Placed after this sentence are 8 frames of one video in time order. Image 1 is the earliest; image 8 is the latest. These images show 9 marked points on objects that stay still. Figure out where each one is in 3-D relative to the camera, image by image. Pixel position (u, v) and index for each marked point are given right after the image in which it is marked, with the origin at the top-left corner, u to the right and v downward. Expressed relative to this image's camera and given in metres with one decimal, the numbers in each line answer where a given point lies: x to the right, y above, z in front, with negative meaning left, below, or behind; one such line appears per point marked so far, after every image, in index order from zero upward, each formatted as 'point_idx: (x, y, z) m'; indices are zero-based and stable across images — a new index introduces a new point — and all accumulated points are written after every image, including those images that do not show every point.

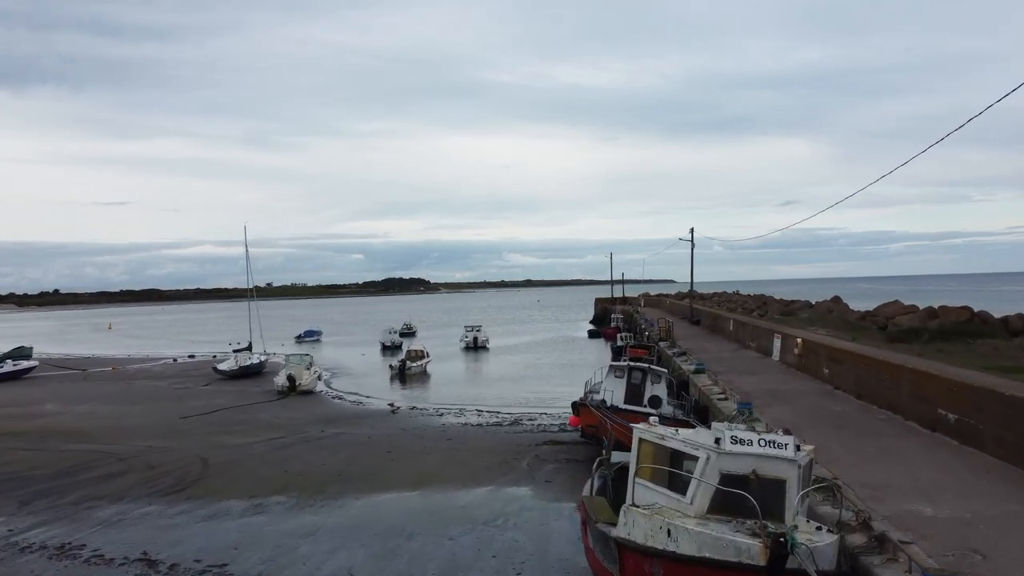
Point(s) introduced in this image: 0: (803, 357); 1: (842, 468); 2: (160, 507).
0: (+8.2, -2.0, +19.1) m
1: (+4.7, -2.6, +9.6) m
2: (-7.2, -4.5, +13.9) m
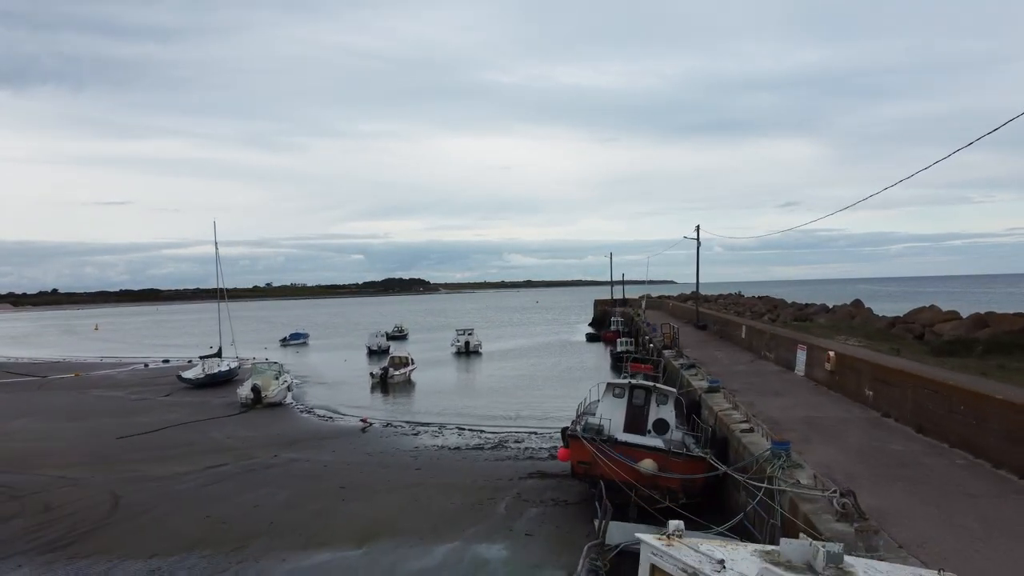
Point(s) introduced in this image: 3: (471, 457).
0: (+7.7, -2.1, +16.1) m
1: (+4.2, -2.6, +6.6) m
2: (-7.7, -4.6, +10.9) m
3: (-1.1, -4.6, +18.6) m
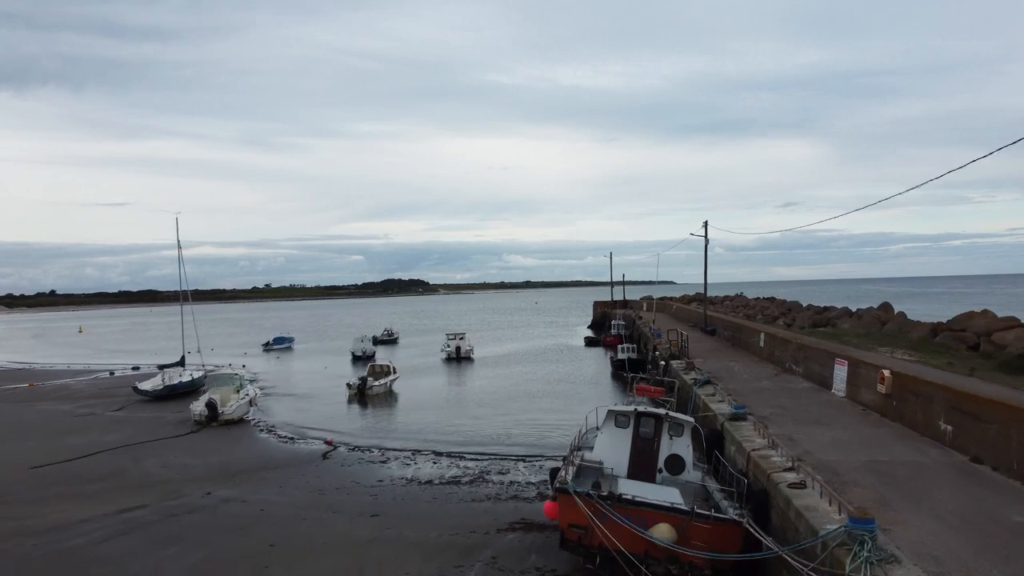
0: (+7.3, -2.1, +12.8) m
1: (+3.7, -2.7, +3.4) m
2: (-8.1, -4.6, +7.6) m
3: (-1.6, -4.7, +15.4) m
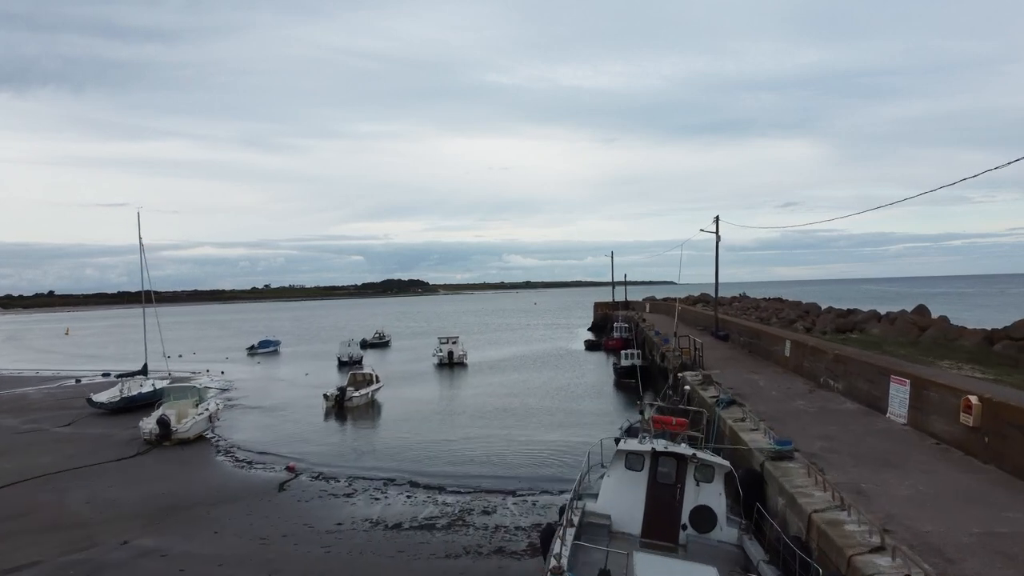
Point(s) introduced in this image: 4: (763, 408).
0: (+7.0, -2.2, +9.9) m
1: (+3.5, -2.7, +0.4) m
2: (-8.4, -4.7, +4.7) m
3: (-1.8, -4.8, +12.4) m
4: (+5.5, -2.7, +15.0) m
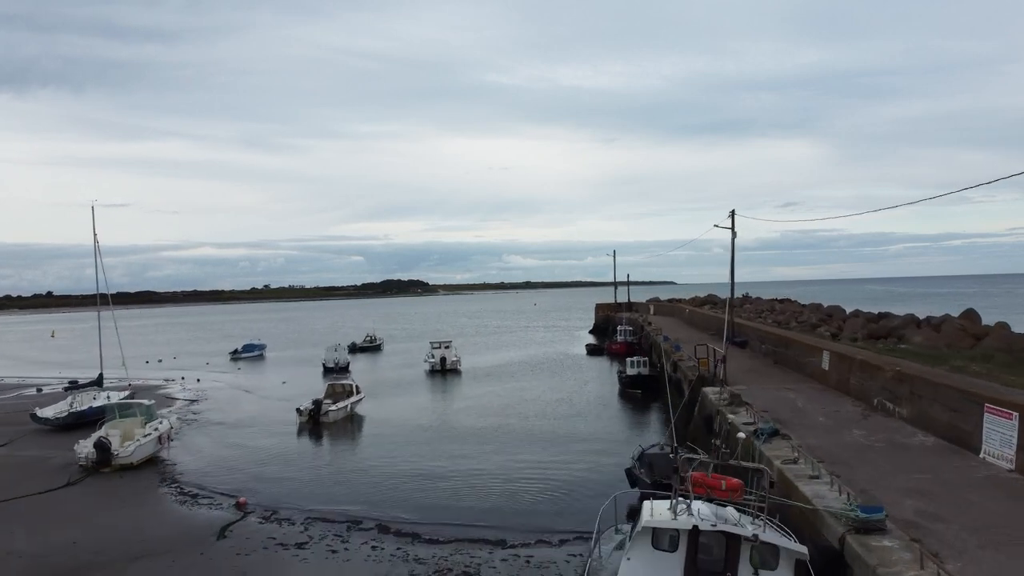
0: (+6.8, -2.2, +6.9) m
1: (+3.3, -2.8, -2.6) m
2: (-8.6, -4.7, +1.7) m
3: (-2.0, -4.8, +9.4) m
4: (+5.3, -2.7, +12.0) m
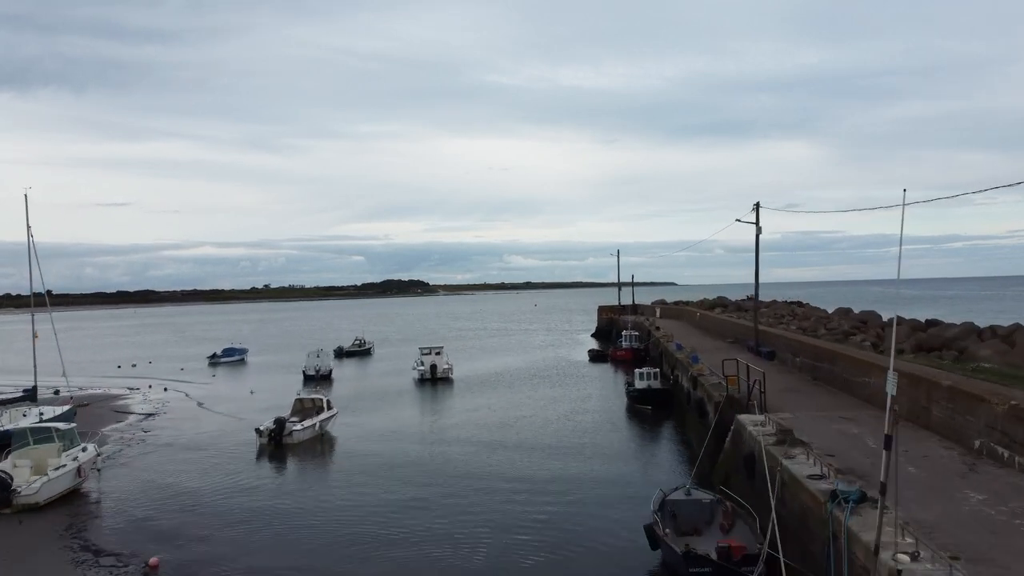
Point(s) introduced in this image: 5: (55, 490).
0: (+6.6, -2.3, +3.4) m
1: (+3.0, -2.9, -6.1) m
2: (-8.9, -4.8, -1.8) m
3: (-2.3, -4.9, +5.9) m
4: (+5.1, -2.8, +8.5) m
5: (-11.3, -5.0, +16.8) m
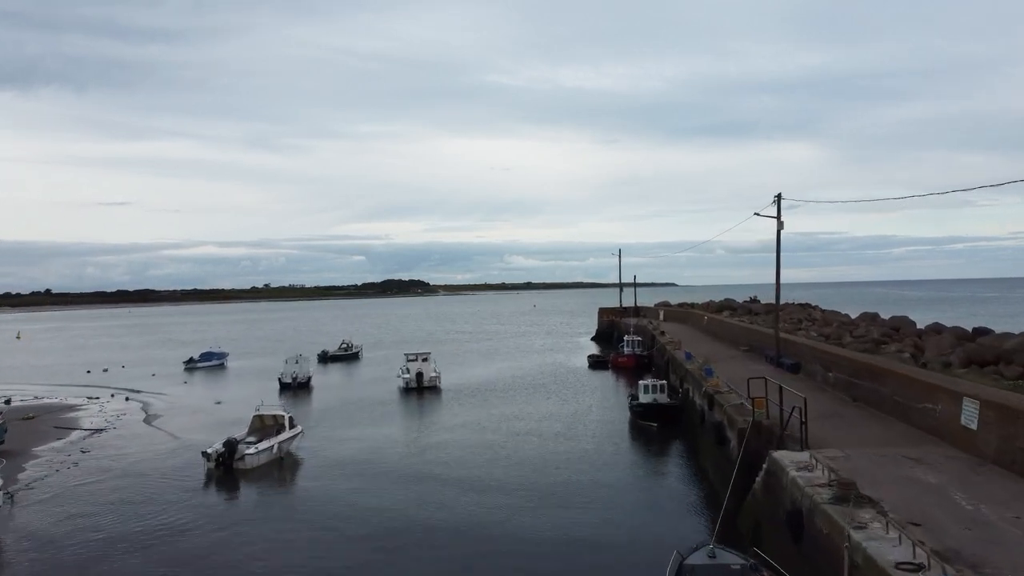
0: (+6.2, -2.4, +0.4) m
1: (+2.6, -2.9, -9.1) m
2: (-9.3, -4.8, -4.8) m
3: (-2.7, -4.9, +2.9) m
4: (+4.7, -2.9, +5.5) m
5: (-11.7, -5.0, +13.8) m
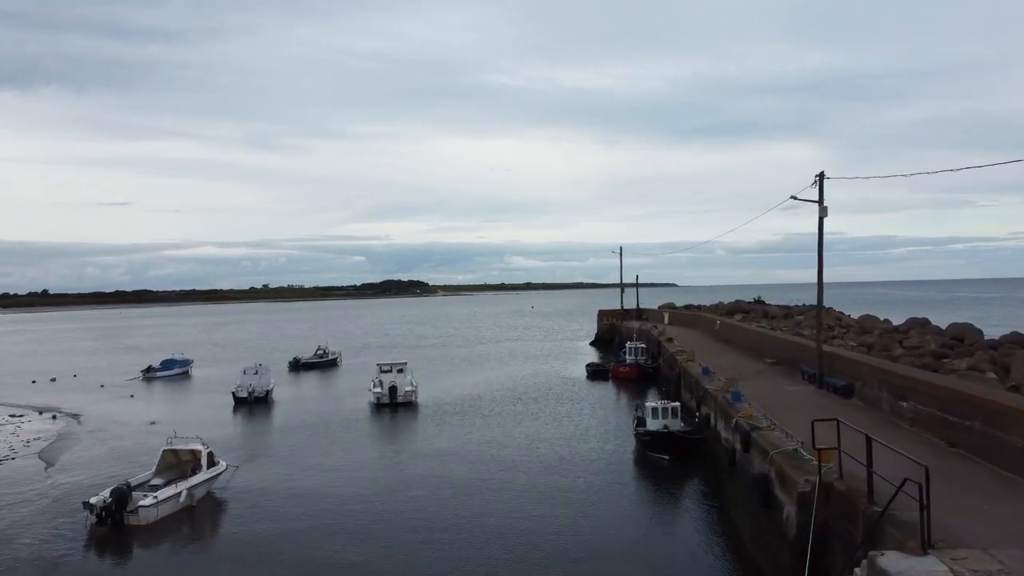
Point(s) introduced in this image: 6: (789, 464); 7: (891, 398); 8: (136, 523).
0: (+5.6, -2.4, -4.2) m
1: (+2.0, -3.0, -13.7) m
2: (-9.9, -4.9, -9.4) m
3: (-3.3, -5.0, -1.6) m
4: (+4.1, -2.9, +0.9) m
5: (-12.3, -5.1, +9.2) m
6: (+4.6, -3.0, +11.3) m
7: (+8.2, -2.4, +14.7) m
8: (-8.5, -5.4, +15.6) m
